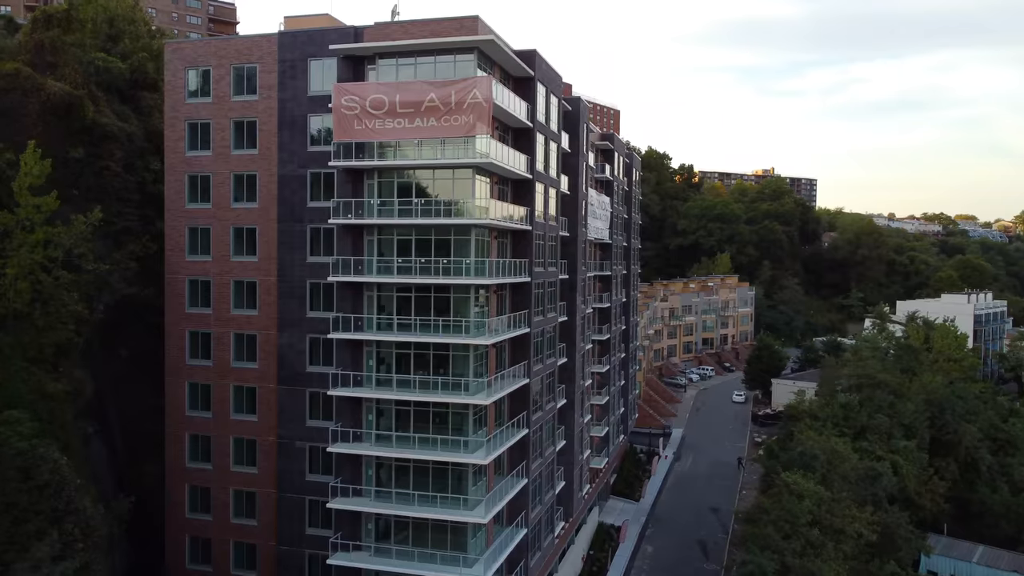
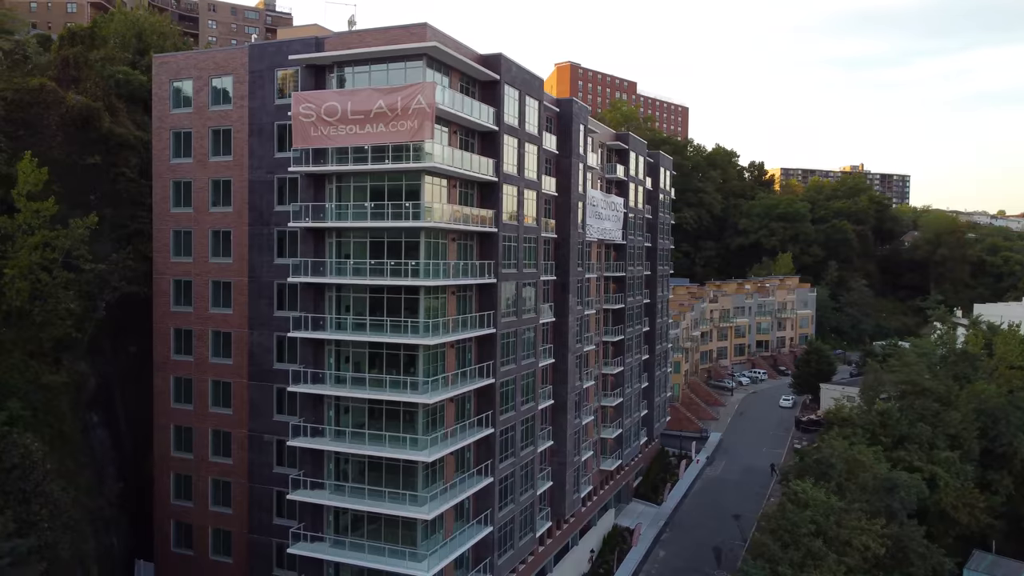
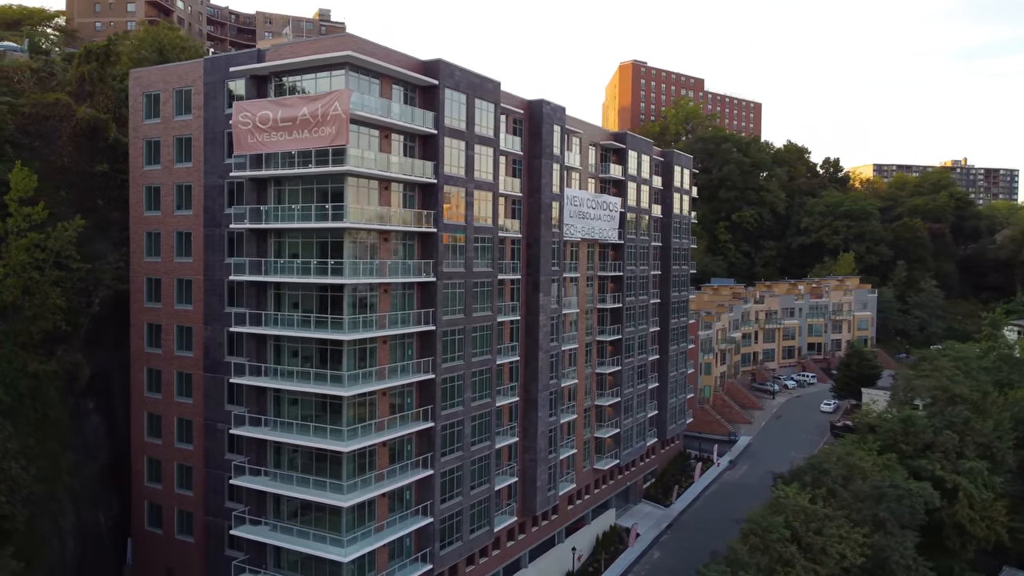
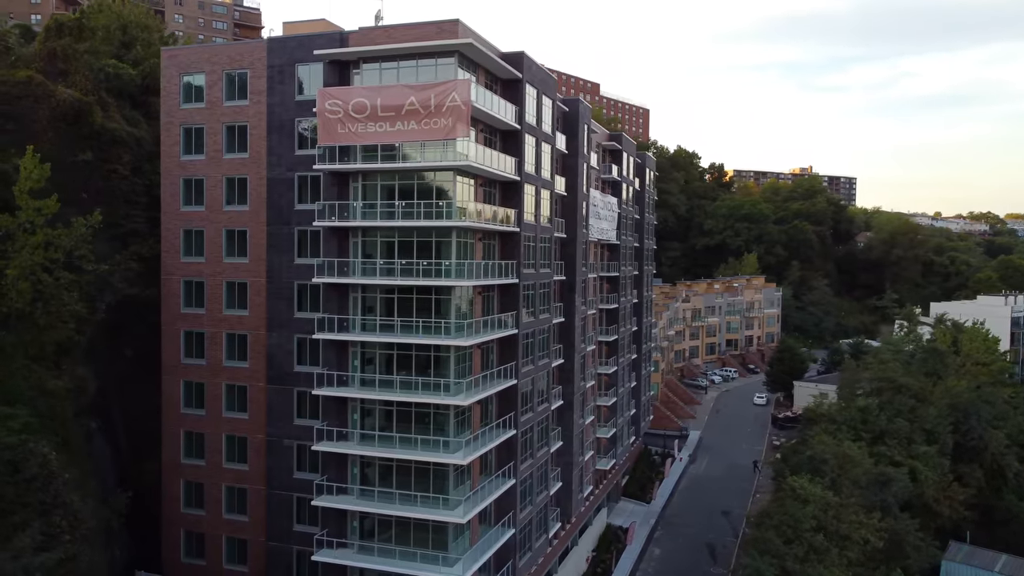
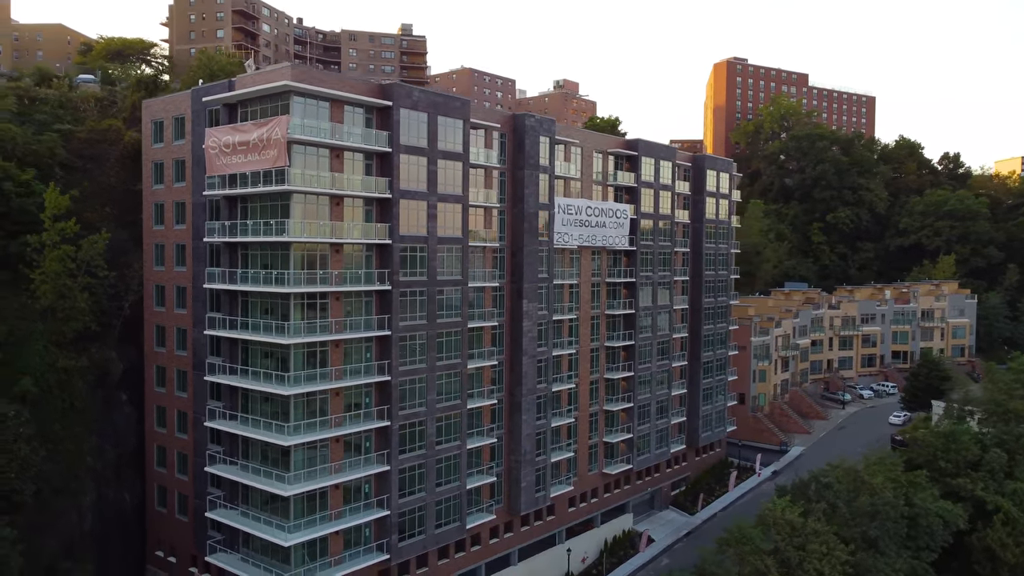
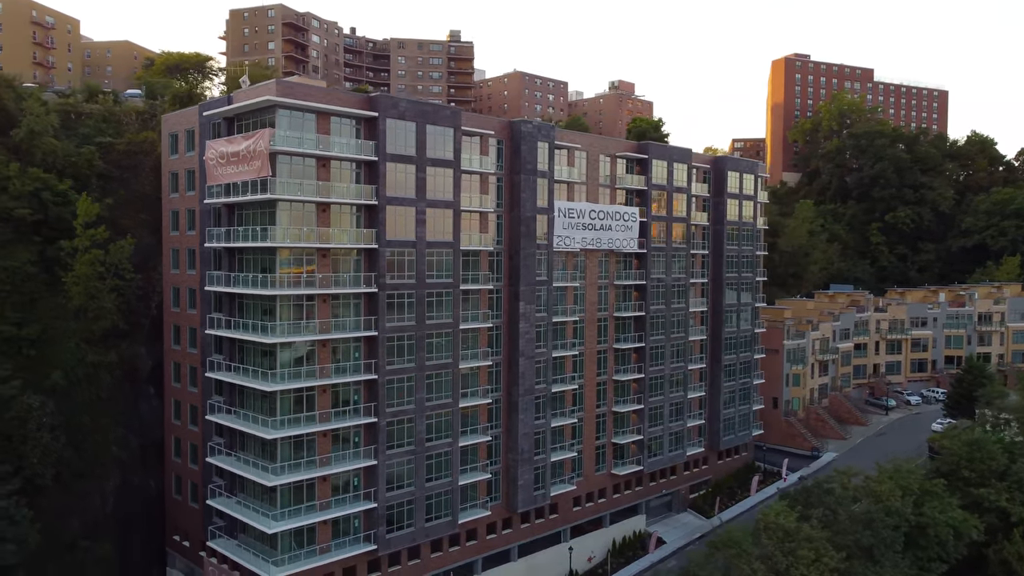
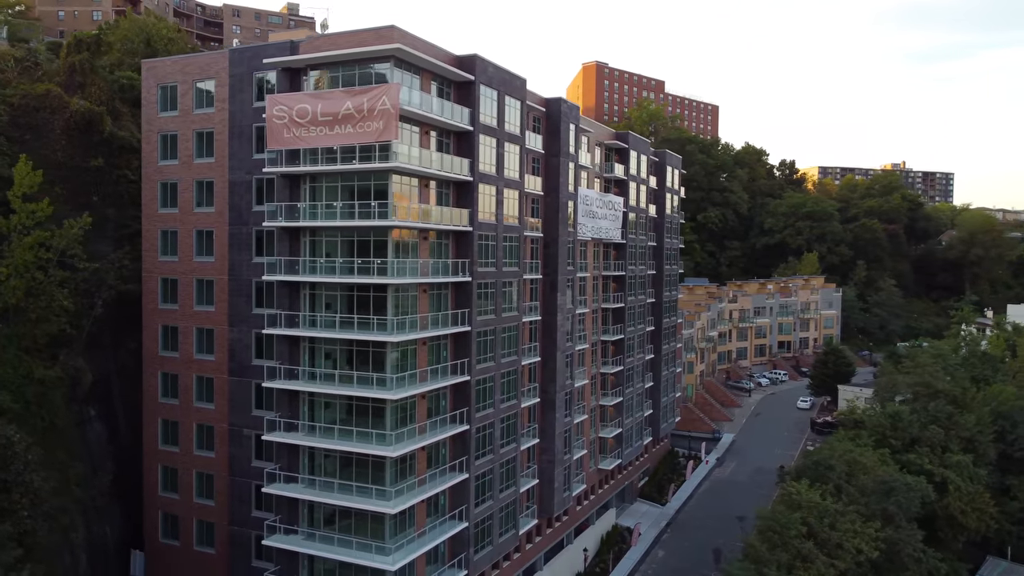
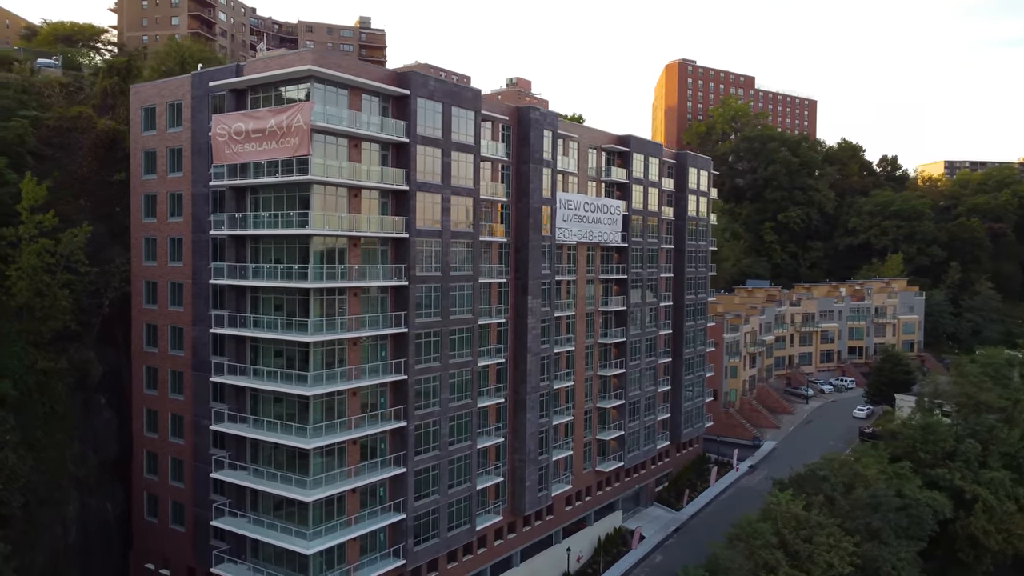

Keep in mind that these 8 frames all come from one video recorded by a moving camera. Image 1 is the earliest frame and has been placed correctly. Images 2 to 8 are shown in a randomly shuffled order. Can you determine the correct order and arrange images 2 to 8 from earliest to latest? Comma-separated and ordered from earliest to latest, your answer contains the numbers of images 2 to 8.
4, 2, 7, 3, 8, 5, 6
